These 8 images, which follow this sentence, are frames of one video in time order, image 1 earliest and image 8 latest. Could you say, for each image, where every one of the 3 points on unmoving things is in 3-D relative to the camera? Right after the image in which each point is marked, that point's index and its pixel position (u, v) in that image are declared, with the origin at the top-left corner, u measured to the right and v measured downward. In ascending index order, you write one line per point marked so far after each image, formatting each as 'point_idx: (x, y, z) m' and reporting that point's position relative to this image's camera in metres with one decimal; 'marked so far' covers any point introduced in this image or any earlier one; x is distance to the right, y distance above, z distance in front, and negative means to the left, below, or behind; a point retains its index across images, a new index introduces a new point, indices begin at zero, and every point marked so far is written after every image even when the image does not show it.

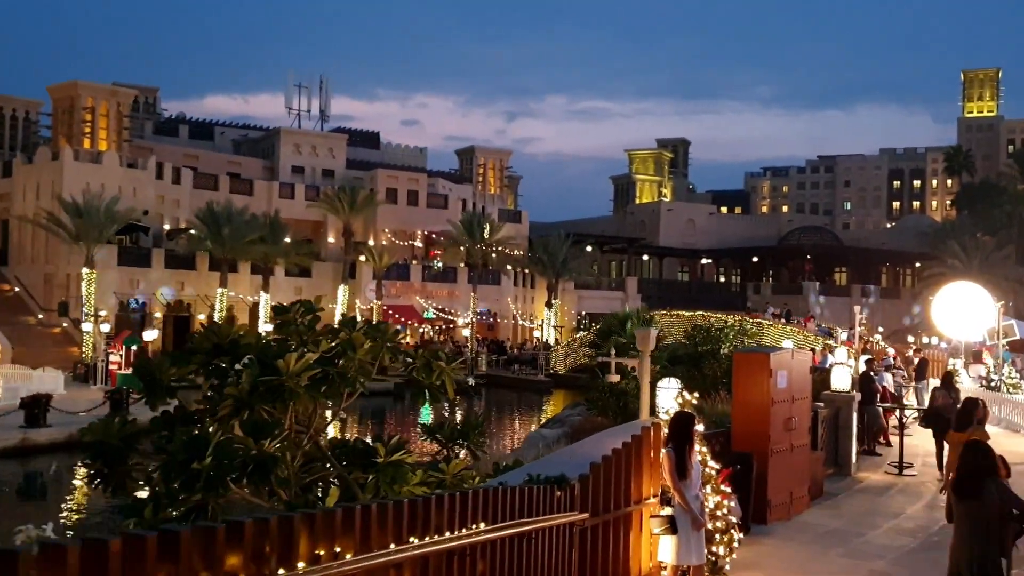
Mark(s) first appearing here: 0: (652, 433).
0: (+1.1, -1.2, +7.7) m
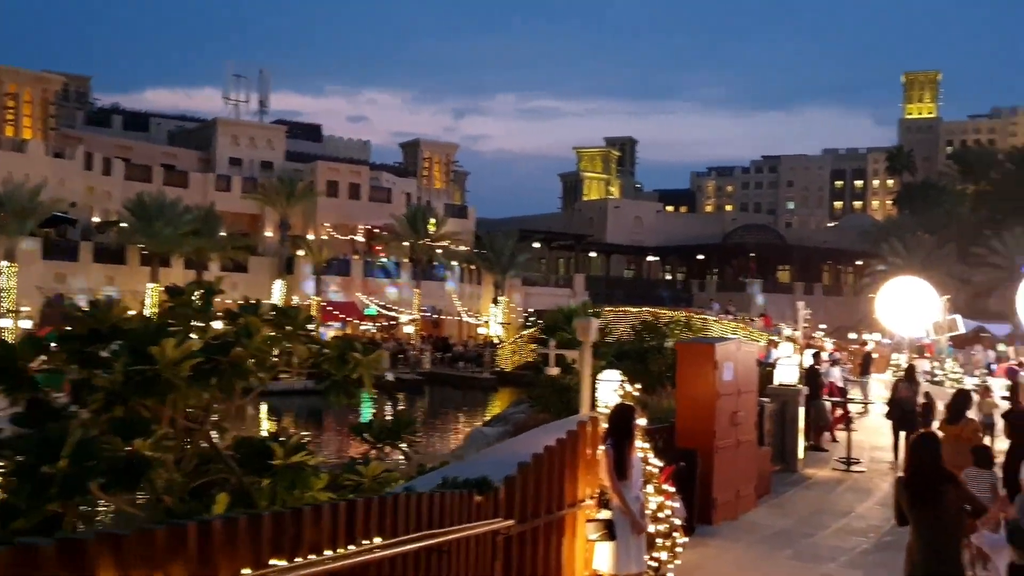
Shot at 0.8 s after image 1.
0: (+0.6, -1.0, +7.0) m
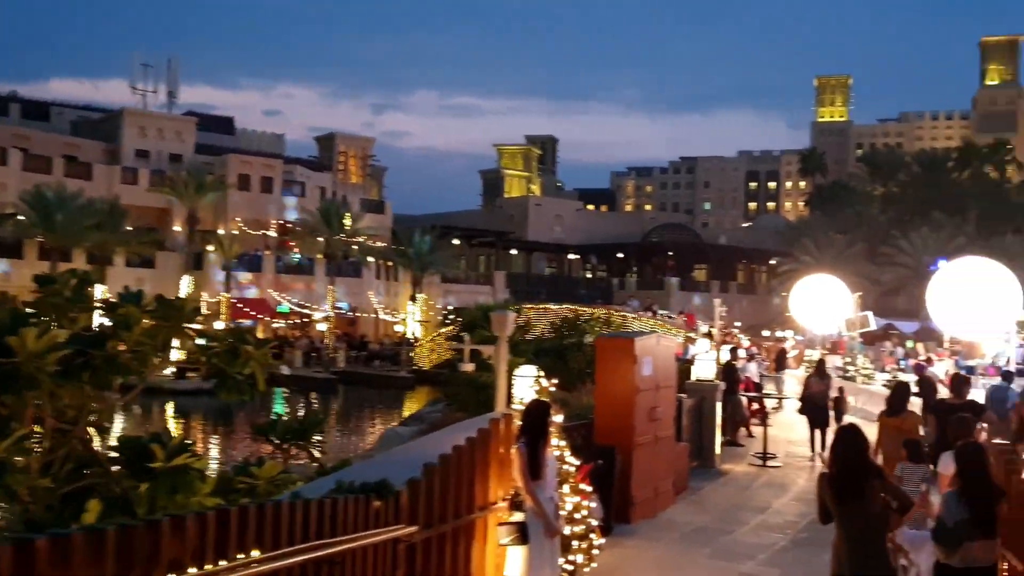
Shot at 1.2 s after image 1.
0: (-0.1, -0.9, +6.6) m
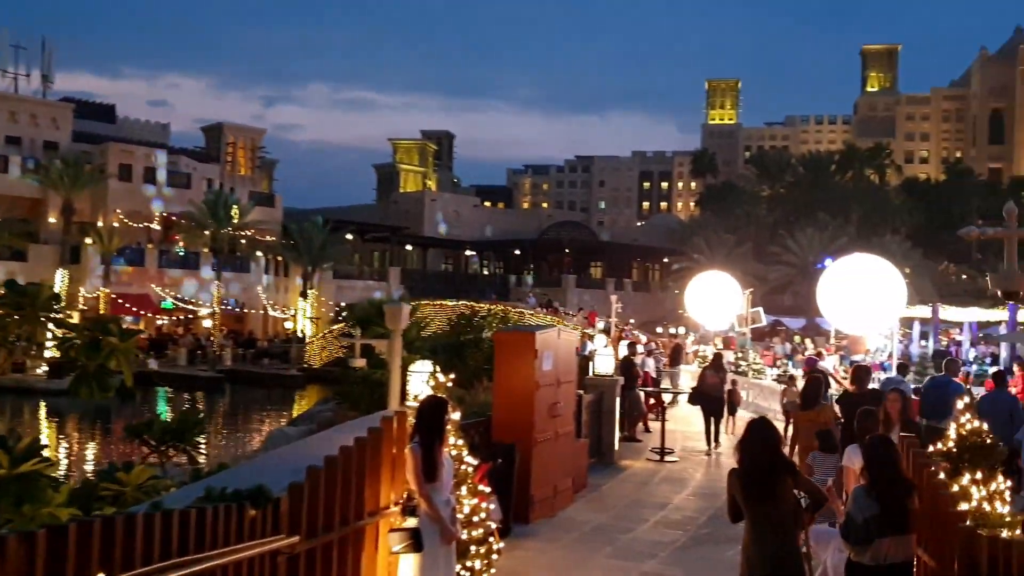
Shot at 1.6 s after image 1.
0: (-0.8, -0.9, +6.1) m
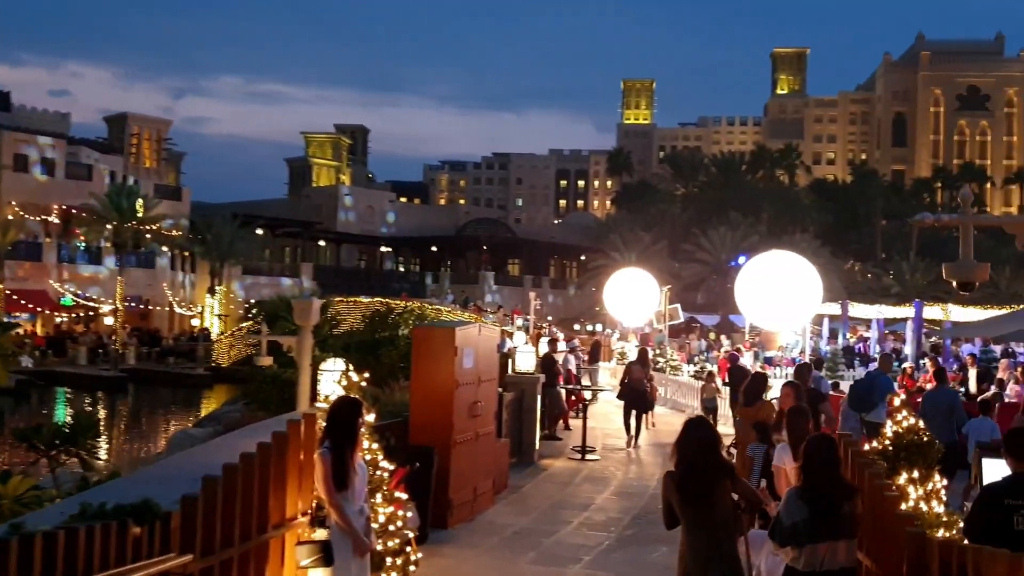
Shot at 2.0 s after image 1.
0: (-1.2, -0.8, +5.6) m
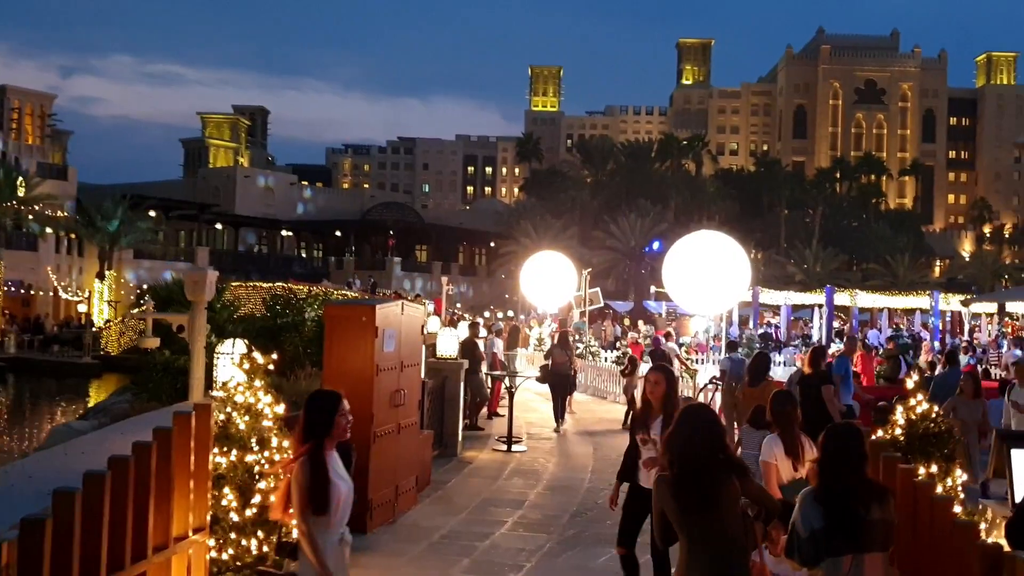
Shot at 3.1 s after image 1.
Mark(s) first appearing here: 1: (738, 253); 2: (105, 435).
0: (-1.5, -0.6, +4.5) m
1: (+3.9, +0.6, +16.5) m
2: (-2.3, -0.8, +5.5) m
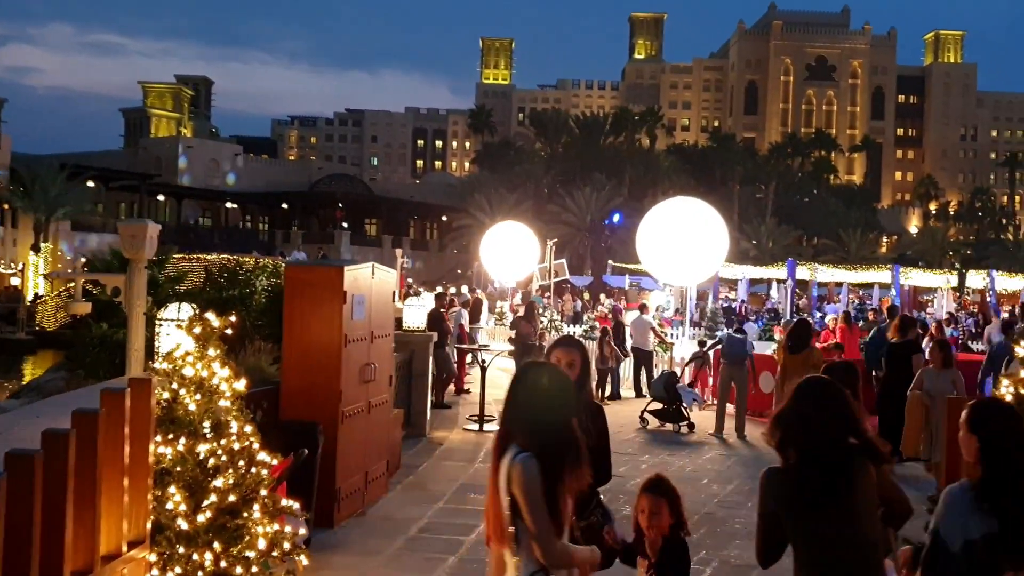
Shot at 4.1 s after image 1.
0: (-1.4, -0.4, +3.4) m
1: (+3.4, +1.1, +15.7) m
2: (-2.3, -0.6, +4.4) m
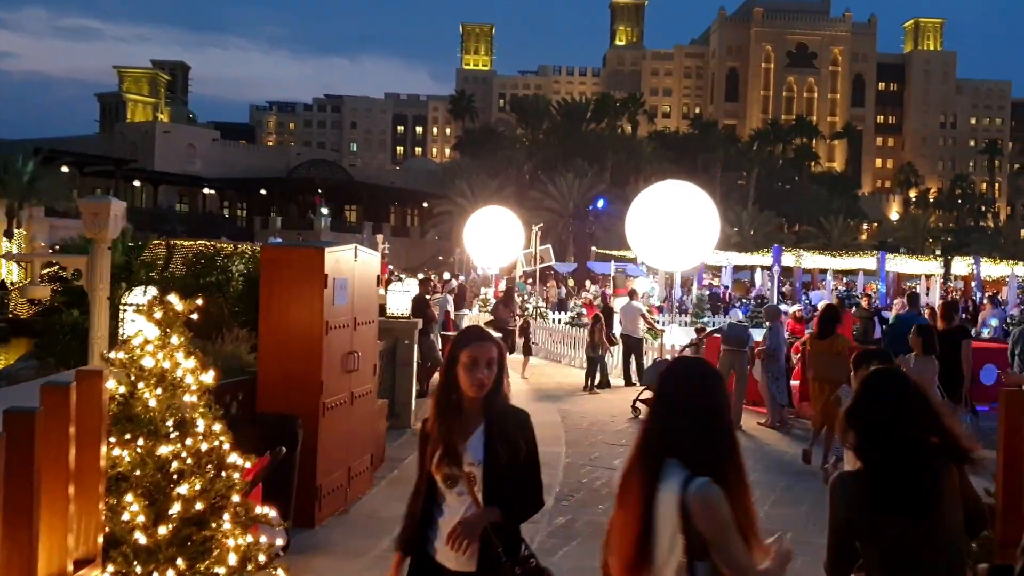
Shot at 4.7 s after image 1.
0: (-1.3, -0.3, +3.0) m
1: (+3.1, +1.3, +15.3) m
2: (-2.3, -0.5, +3.9) m
